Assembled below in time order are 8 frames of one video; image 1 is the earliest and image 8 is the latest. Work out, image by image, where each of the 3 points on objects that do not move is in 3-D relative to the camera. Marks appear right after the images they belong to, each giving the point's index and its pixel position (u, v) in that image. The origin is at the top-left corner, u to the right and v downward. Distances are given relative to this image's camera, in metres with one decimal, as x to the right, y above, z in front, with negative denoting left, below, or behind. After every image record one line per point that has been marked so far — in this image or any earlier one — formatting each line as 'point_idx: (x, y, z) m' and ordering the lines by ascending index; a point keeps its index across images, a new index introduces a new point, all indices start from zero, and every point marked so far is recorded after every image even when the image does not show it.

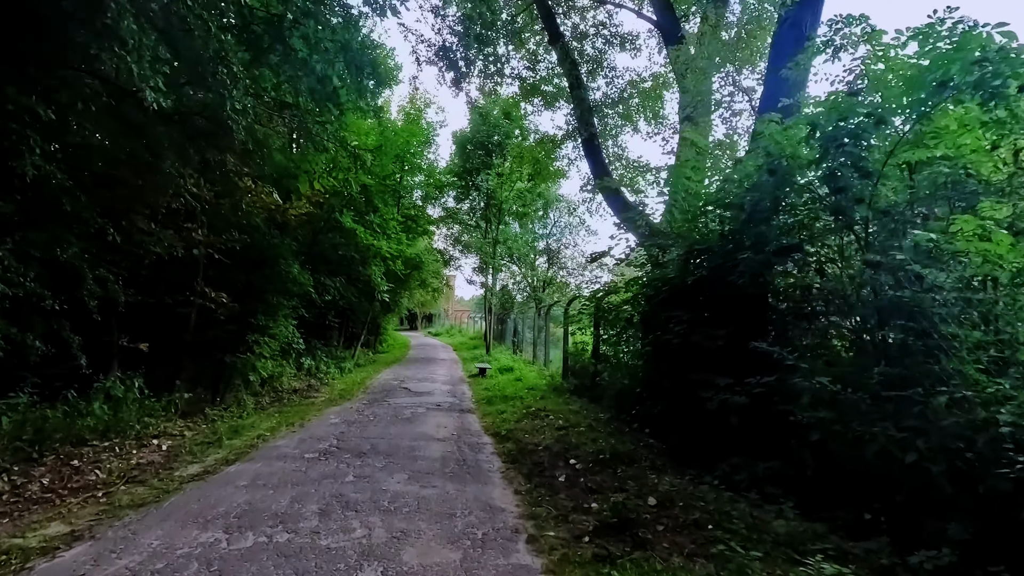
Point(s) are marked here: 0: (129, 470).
0: (-3.2, -1.5, +4.7) m
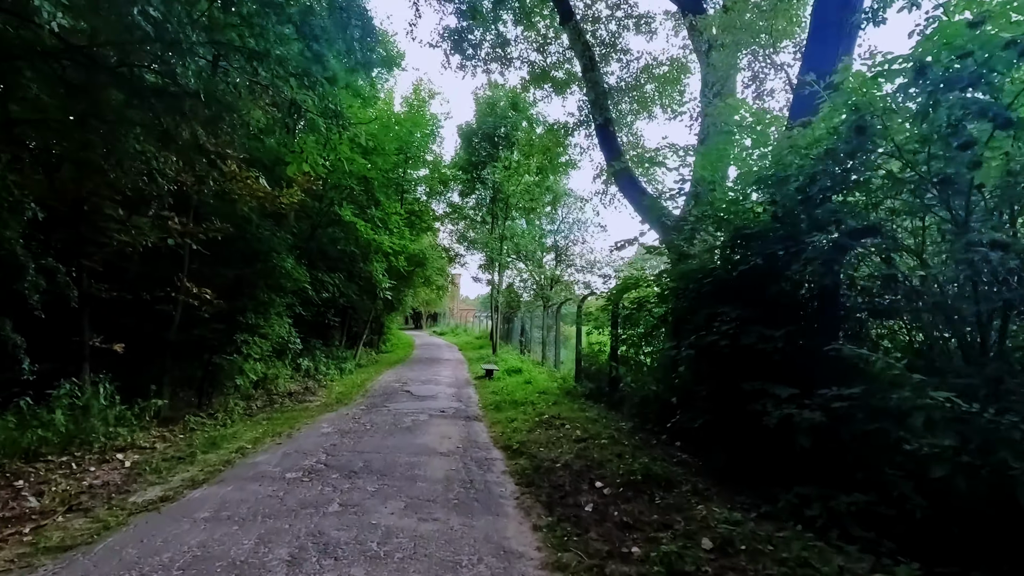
0: (-3.1, -1.5, +4.0) m
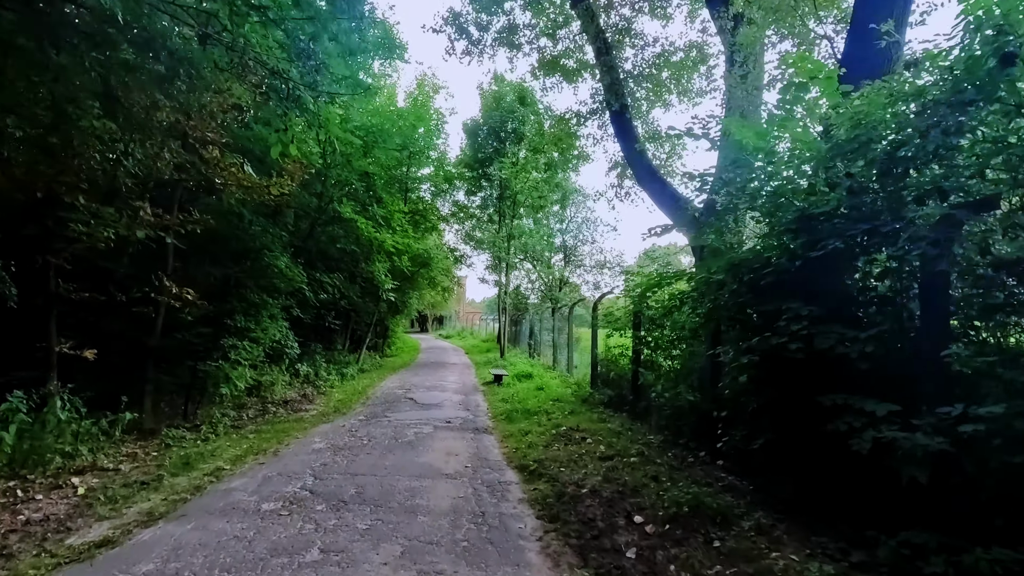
0: (-3.0, -1.4, +3.3) m
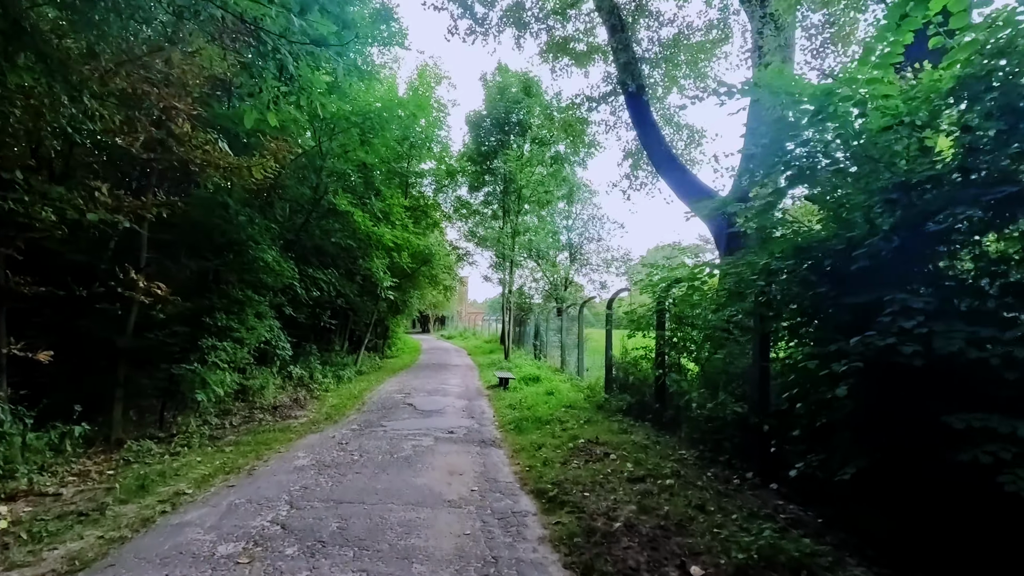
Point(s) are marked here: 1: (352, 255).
0: (-2.9, -1.4, +2.6) m
1: (-3.7, +0.8, +12.9) m
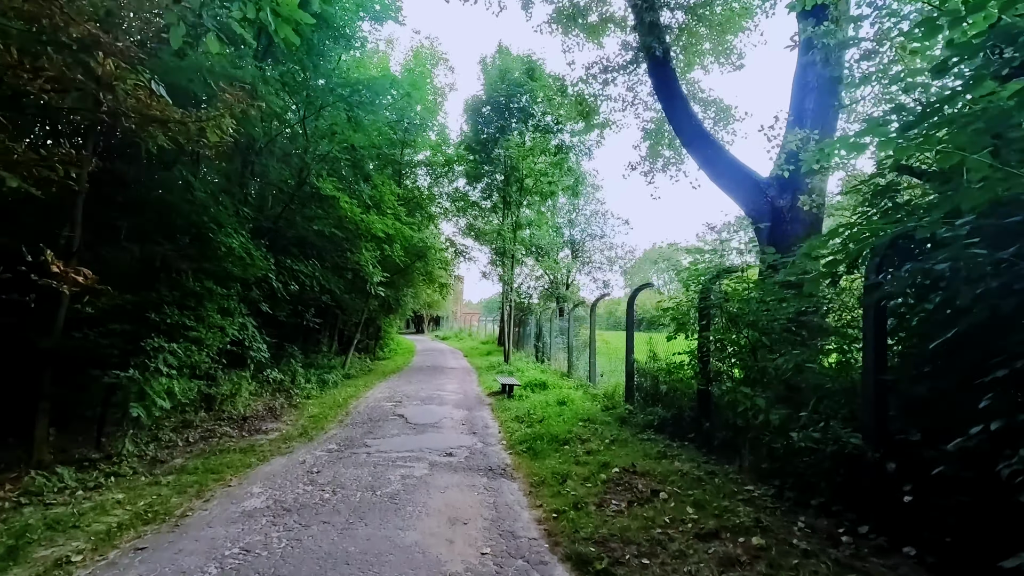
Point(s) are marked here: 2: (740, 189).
0: (-2.7, -1.3, +1.3) m
1: (-3.6, +0.9, +11.6) m
2: (+3.0, +1.3, +7.4) m
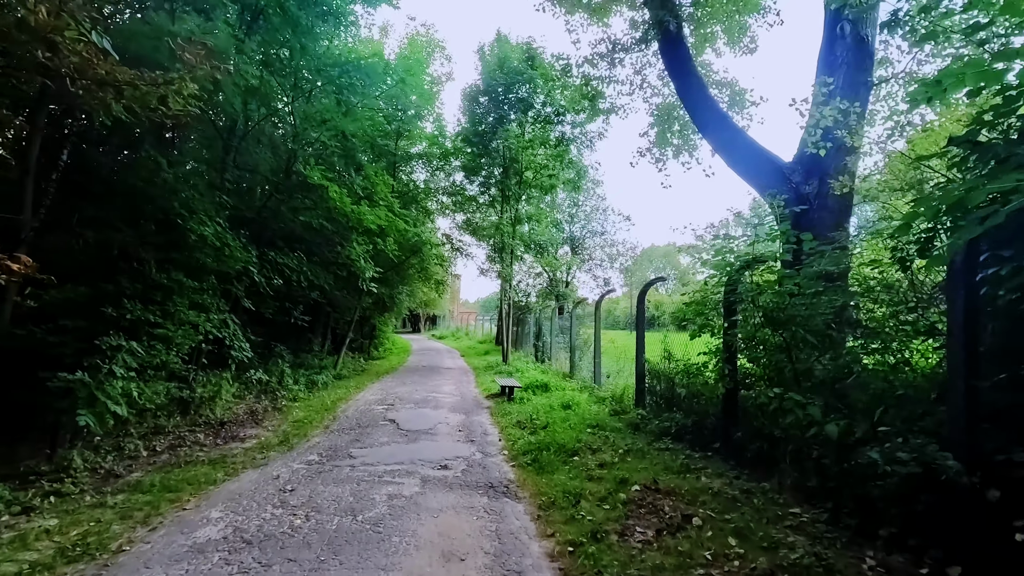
0: (-2.7, -1.2, +0.7) m
1: (-3.6, +1.0, +11.0) m
2: (+3.0, +1.4, +6.8) m
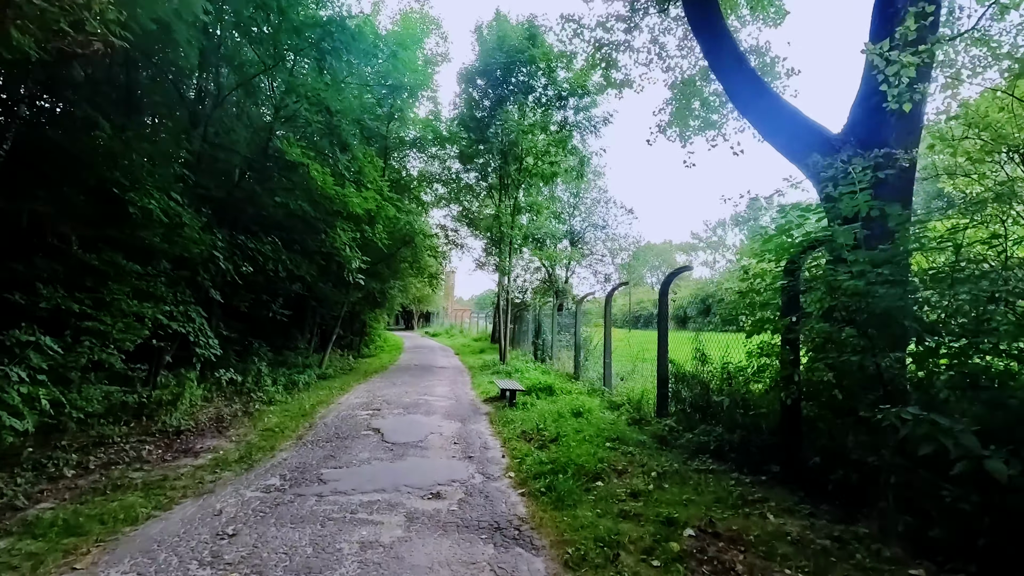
0: (-2.6, -1.1, -0.3) m
1: (-3.6, +1.1, +10.0) m
2: (+3.1, +1.5, +5.9) m
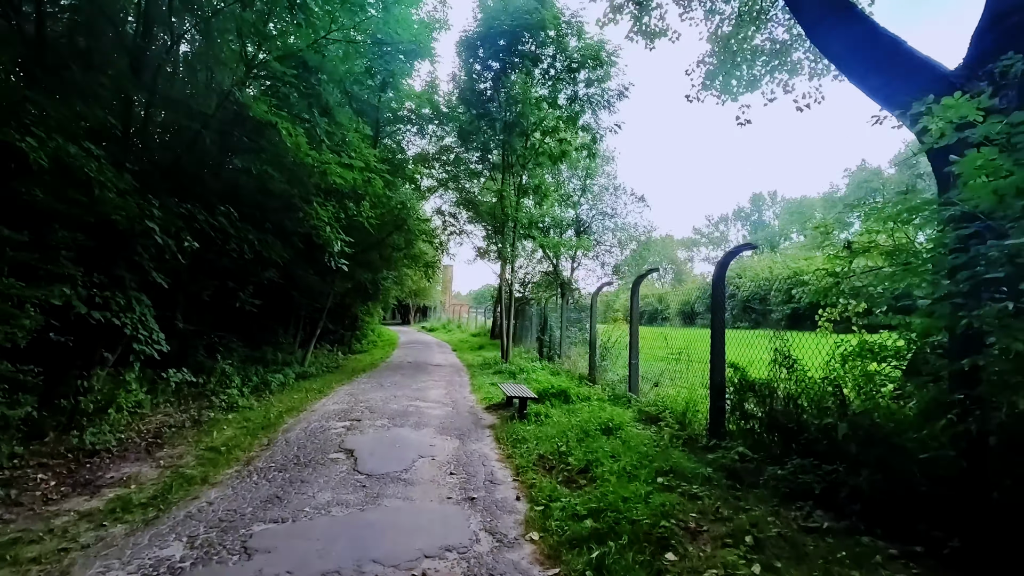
0: (-2.4, -0.9, -1.7) m
1: (-3.5, +1.3, +8.6) m
2: (+3.2, +1.6, +4.5) m
